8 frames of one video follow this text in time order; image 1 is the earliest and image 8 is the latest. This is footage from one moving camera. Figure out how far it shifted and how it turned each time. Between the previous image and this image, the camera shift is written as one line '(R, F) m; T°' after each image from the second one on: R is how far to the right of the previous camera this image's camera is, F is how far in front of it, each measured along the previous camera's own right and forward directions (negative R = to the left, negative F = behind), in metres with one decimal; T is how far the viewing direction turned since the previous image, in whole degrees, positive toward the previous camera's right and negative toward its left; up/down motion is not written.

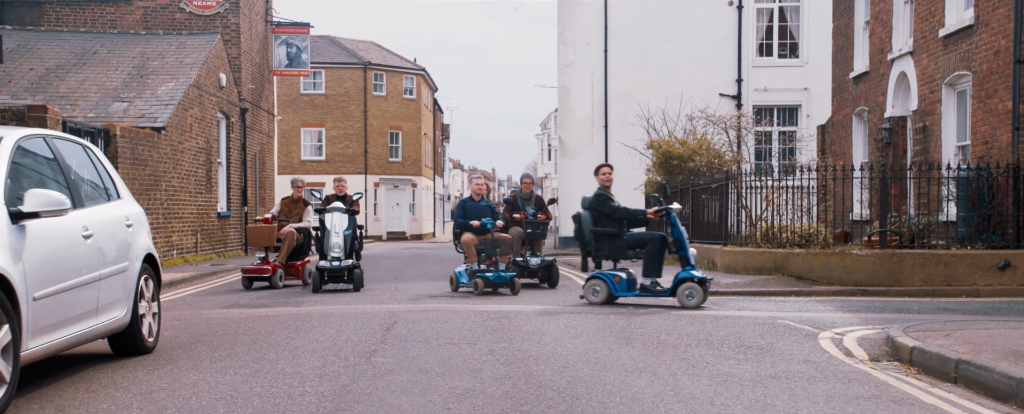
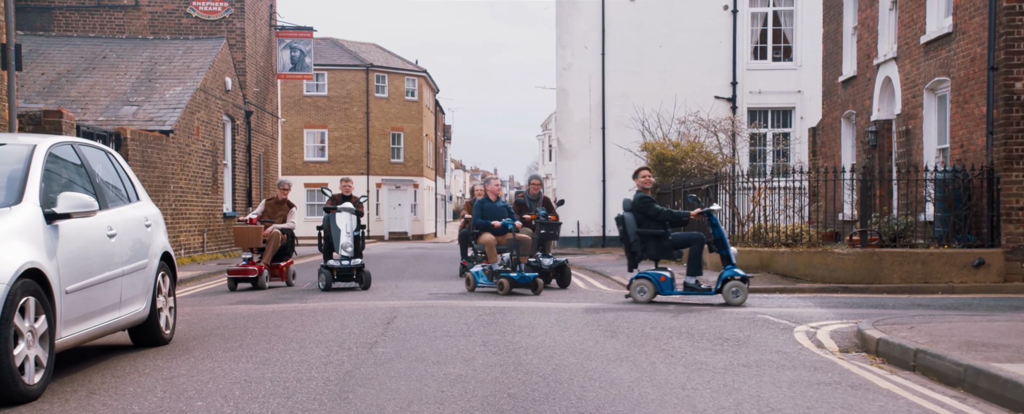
(+0.1, -0.6) m; 0°
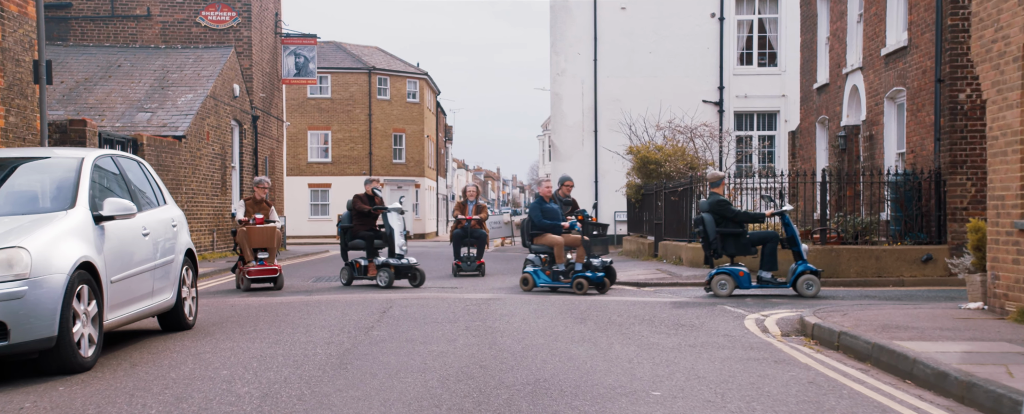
(+0.2, -1.2) m; 0°
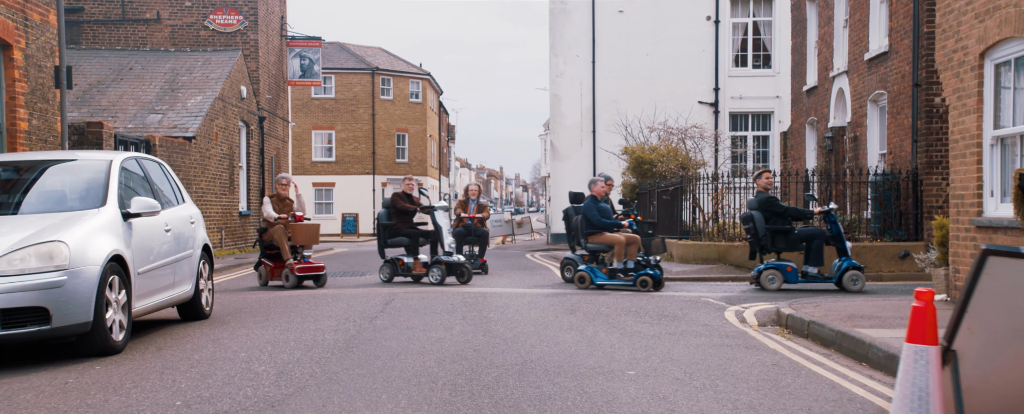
(+0.1, -0.7) m; 0°
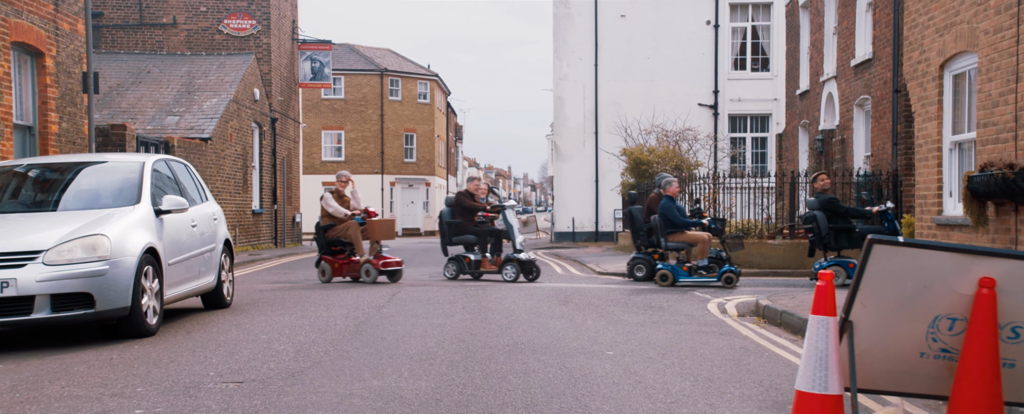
(+0.1, -0.9) m; 0°
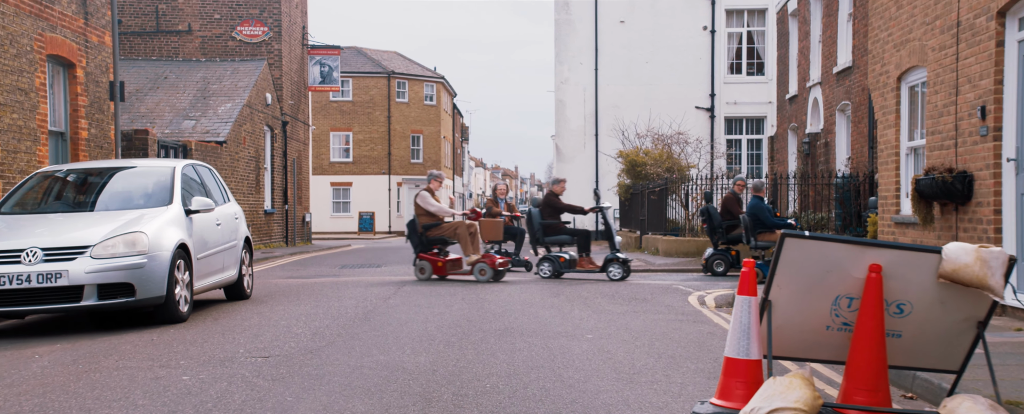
(+0.1, -1.1) m; 0°
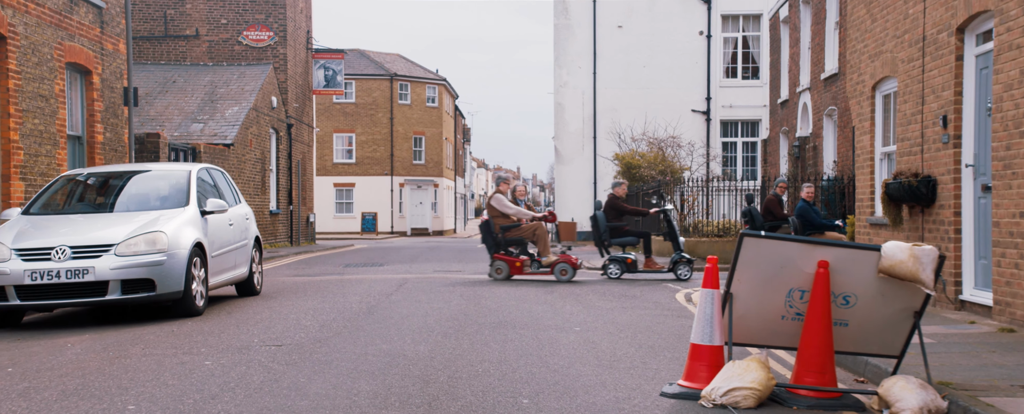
(+0.1, -0.7) m; 0°
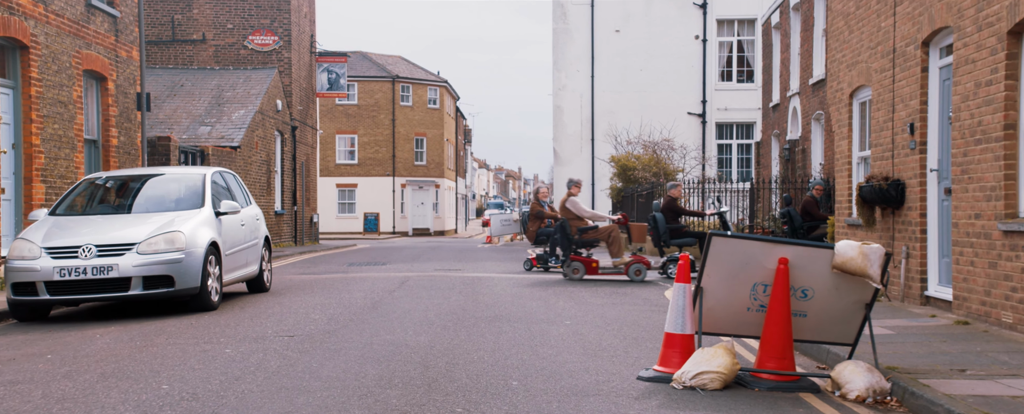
(+0.1, -0.7) m; 0°
